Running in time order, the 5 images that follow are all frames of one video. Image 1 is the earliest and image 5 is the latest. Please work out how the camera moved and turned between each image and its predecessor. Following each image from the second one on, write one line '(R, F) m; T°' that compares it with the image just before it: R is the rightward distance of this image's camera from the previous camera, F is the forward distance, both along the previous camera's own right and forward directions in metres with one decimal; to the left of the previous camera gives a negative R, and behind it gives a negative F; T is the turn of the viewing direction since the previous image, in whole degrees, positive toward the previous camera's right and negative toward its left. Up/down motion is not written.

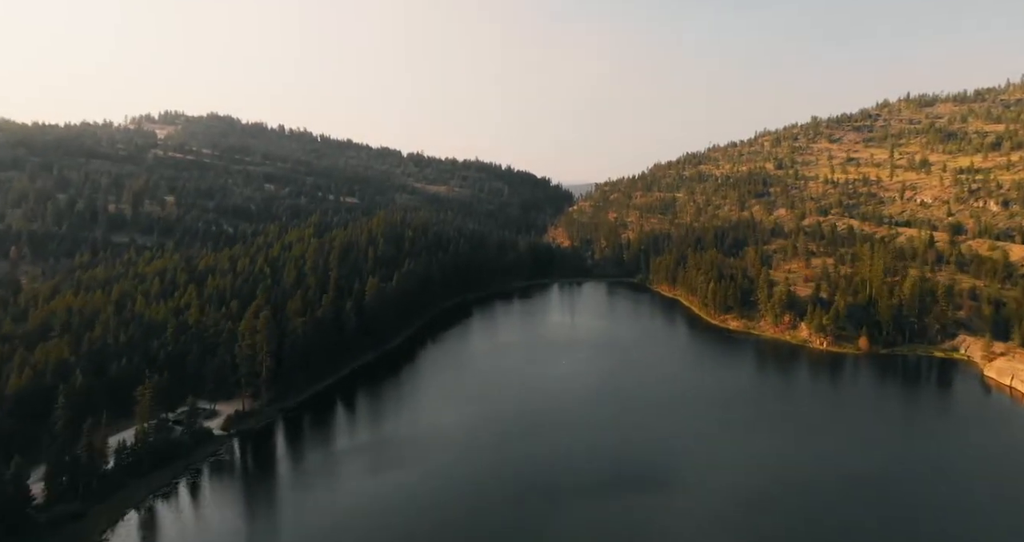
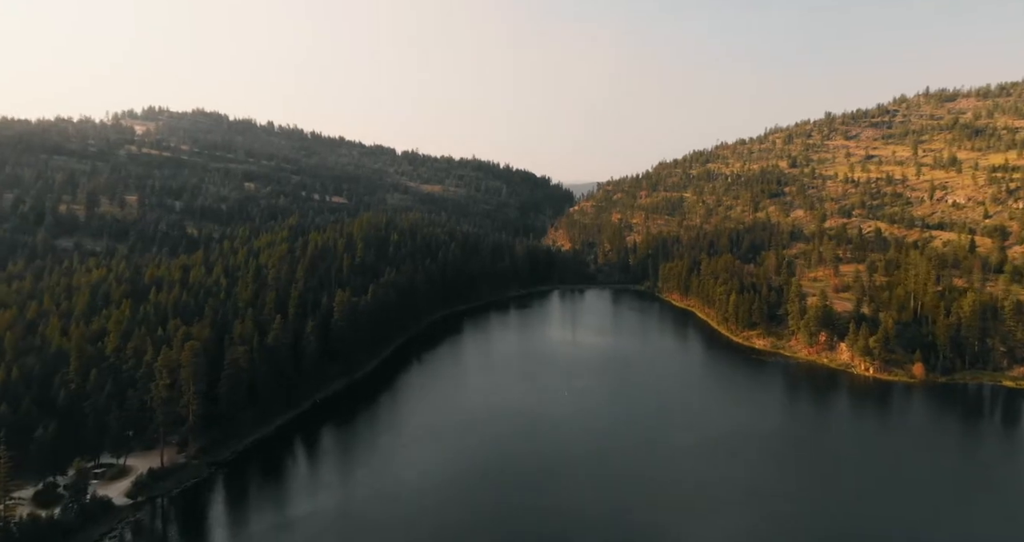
(+1.0, +15.0) m; 0°
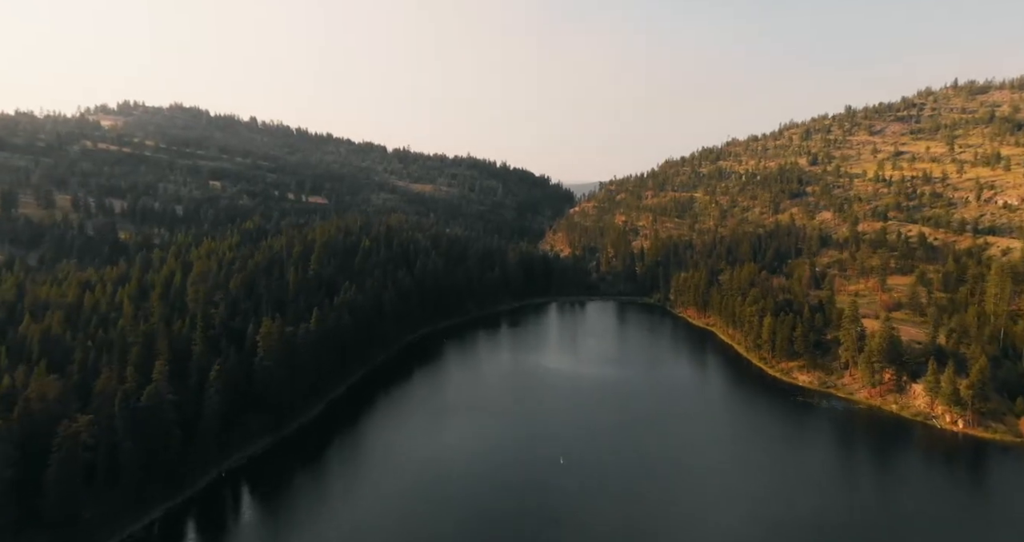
(+2.3, +20.5) m; 0°
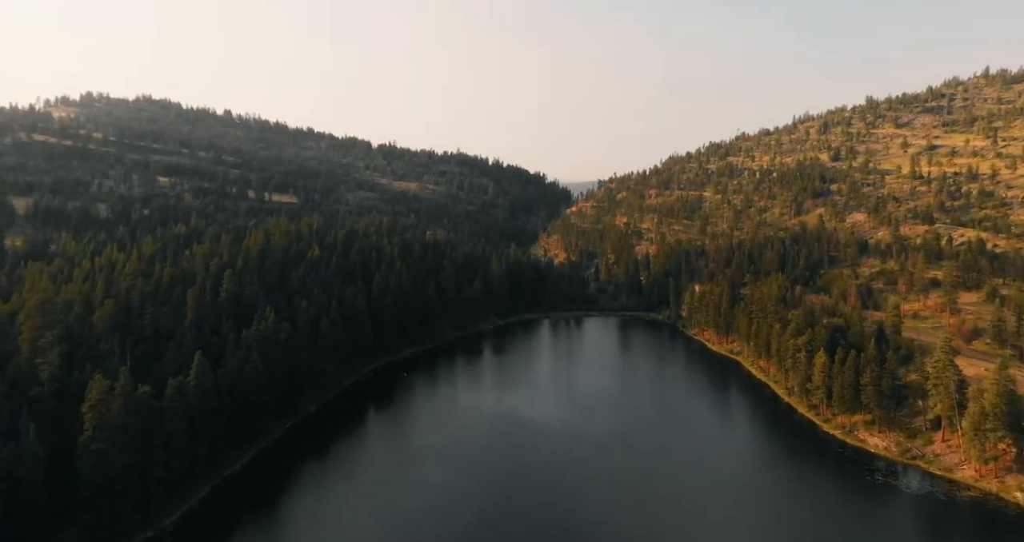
(+3.0, +22.3) m; 0°
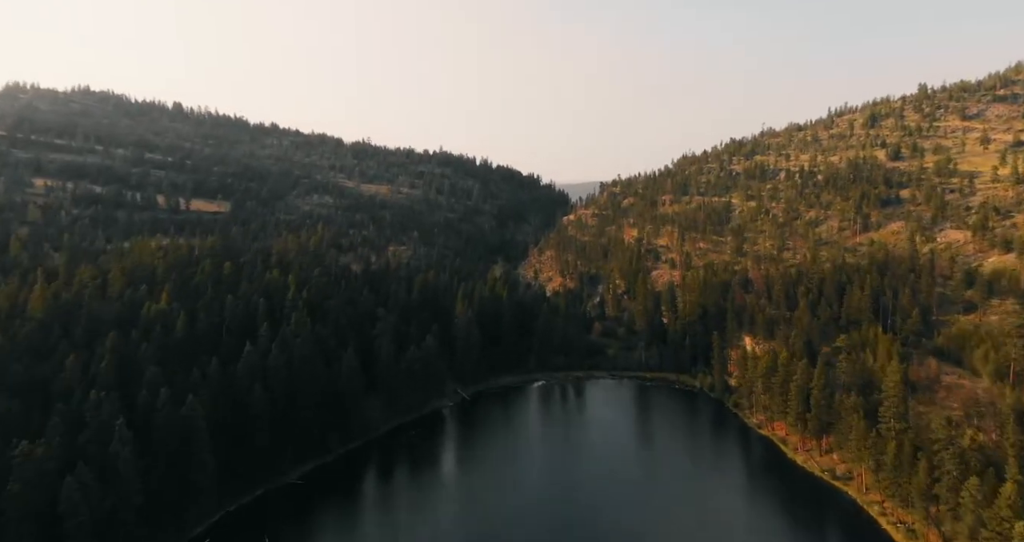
(+3.7, +38.9) m; 0°
